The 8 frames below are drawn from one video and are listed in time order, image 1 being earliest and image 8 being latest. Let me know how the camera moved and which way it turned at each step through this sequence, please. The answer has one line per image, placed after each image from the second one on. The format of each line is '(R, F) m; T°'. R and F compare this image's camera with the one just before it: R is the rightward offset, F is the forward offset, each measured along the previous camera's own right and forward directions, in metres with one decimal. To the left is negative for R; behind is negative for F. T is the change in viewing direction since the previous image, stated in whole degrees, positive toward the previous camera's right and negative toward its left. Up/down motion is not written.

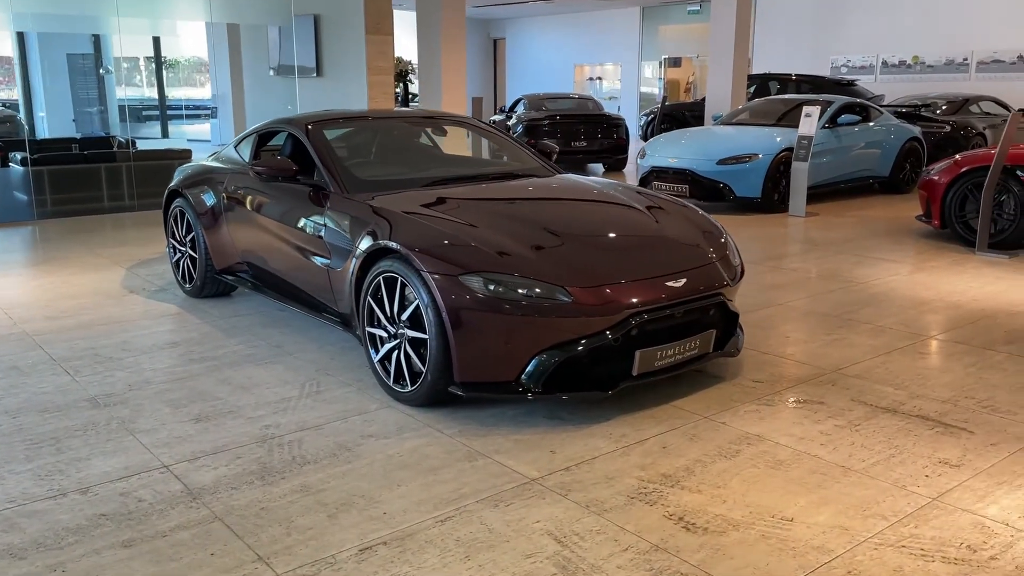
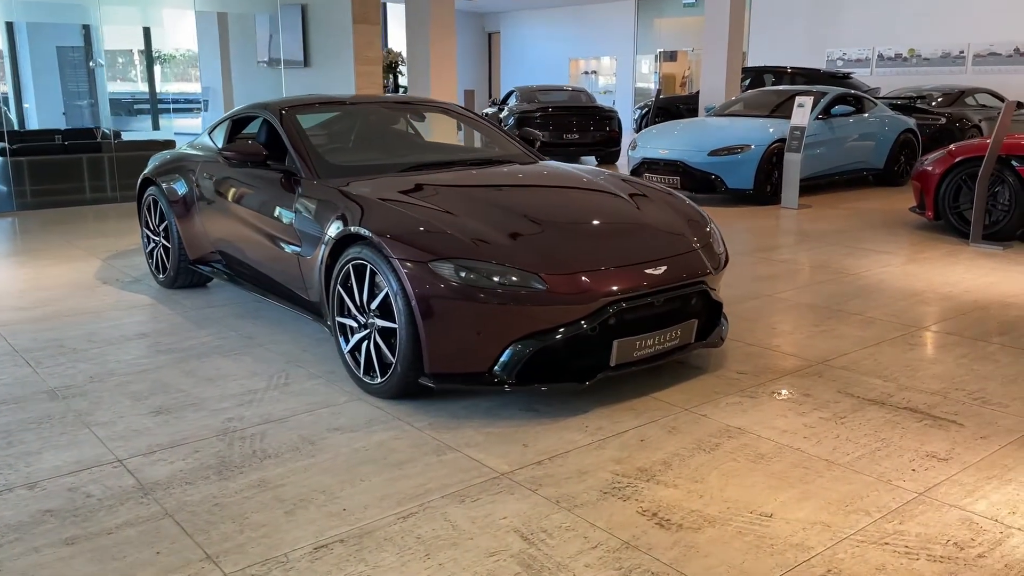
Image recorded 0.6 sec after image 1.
(+0.1, +0.1) m; 0°
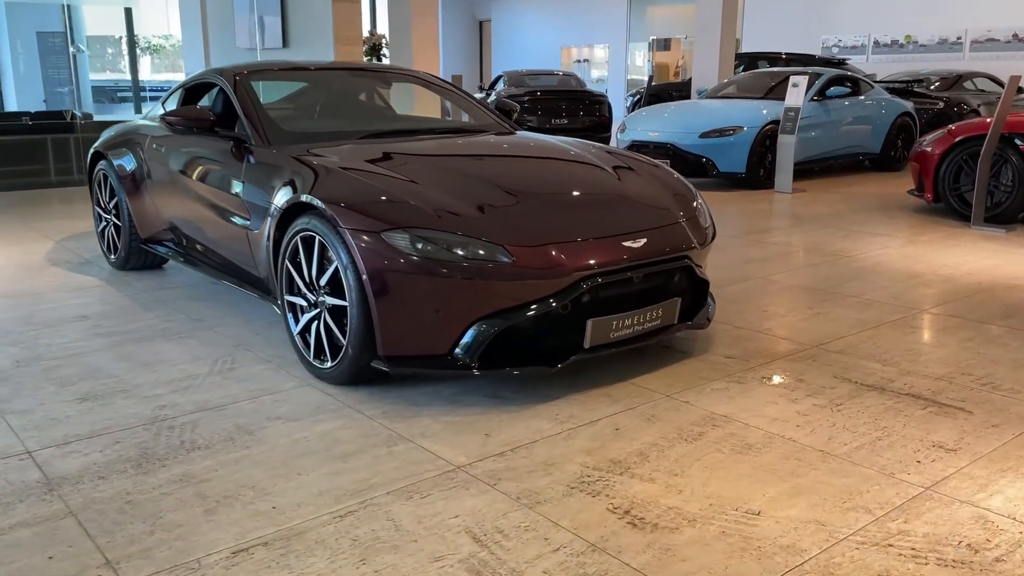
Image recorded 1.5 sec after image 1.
(+0.1, +0.3) m; 0°
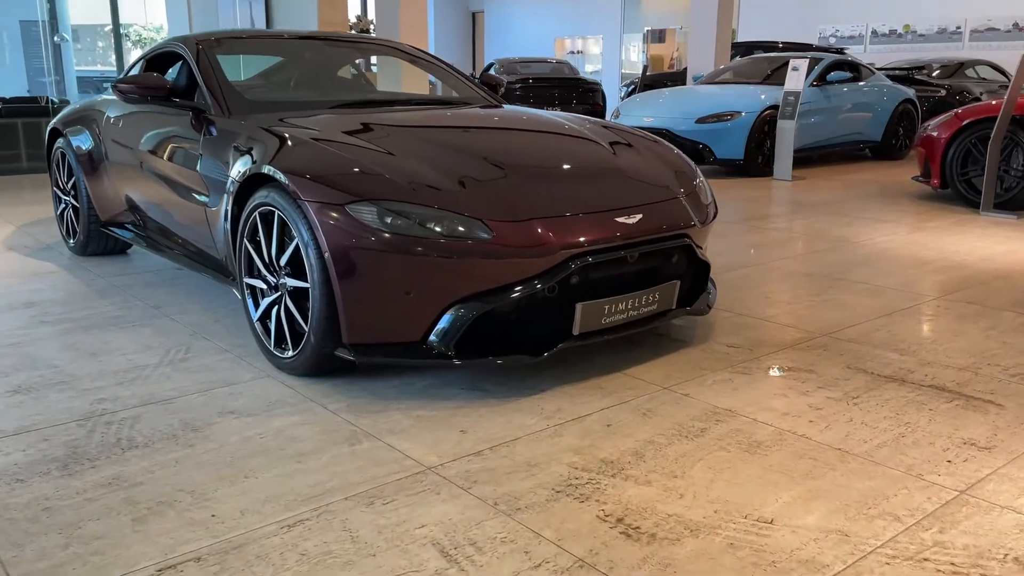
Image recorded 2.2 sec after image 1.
(0.0, +0.3) m; 0°
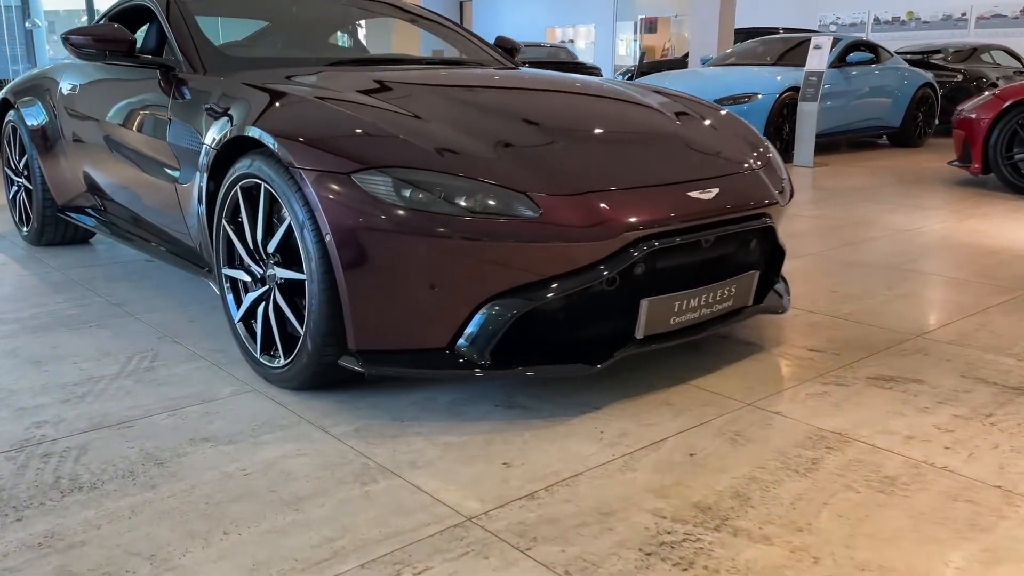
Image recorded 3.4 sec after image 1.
(-0.1, +0.5) m; +1°
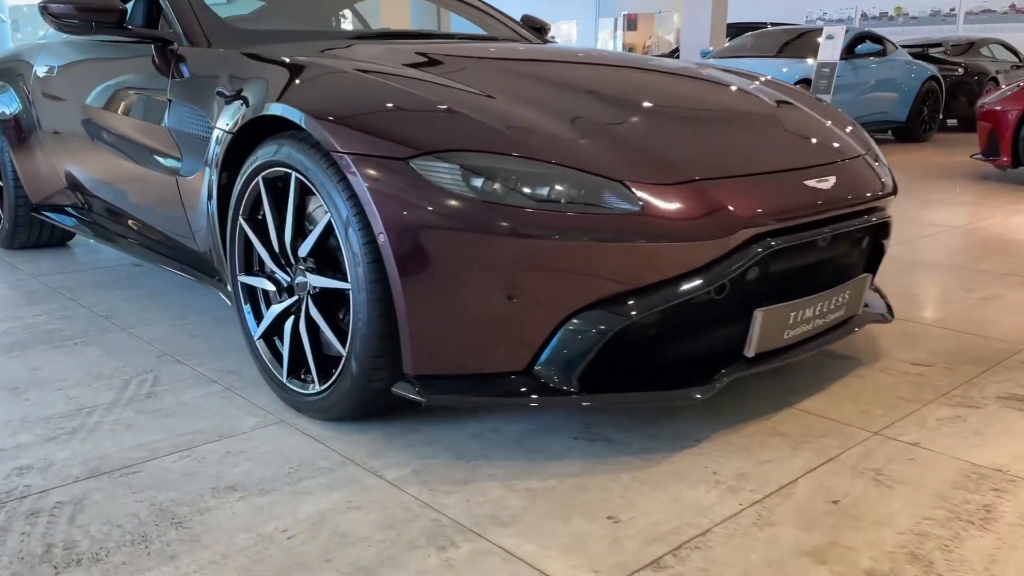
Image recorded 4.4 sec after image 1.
(-0.2, +0.3) m; +2°
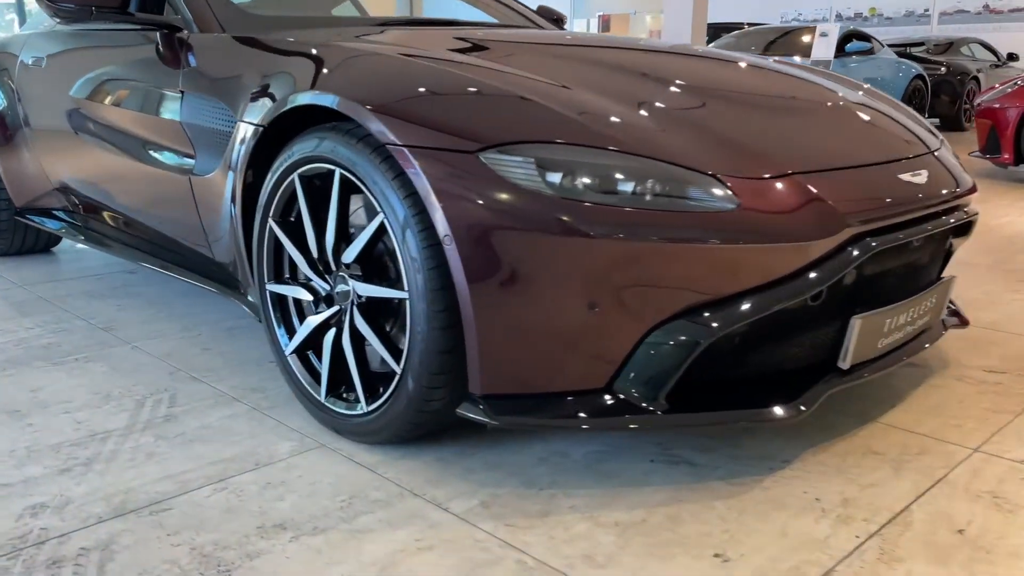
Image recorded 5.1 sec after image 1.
(-0.2, +0.2) m; +2°
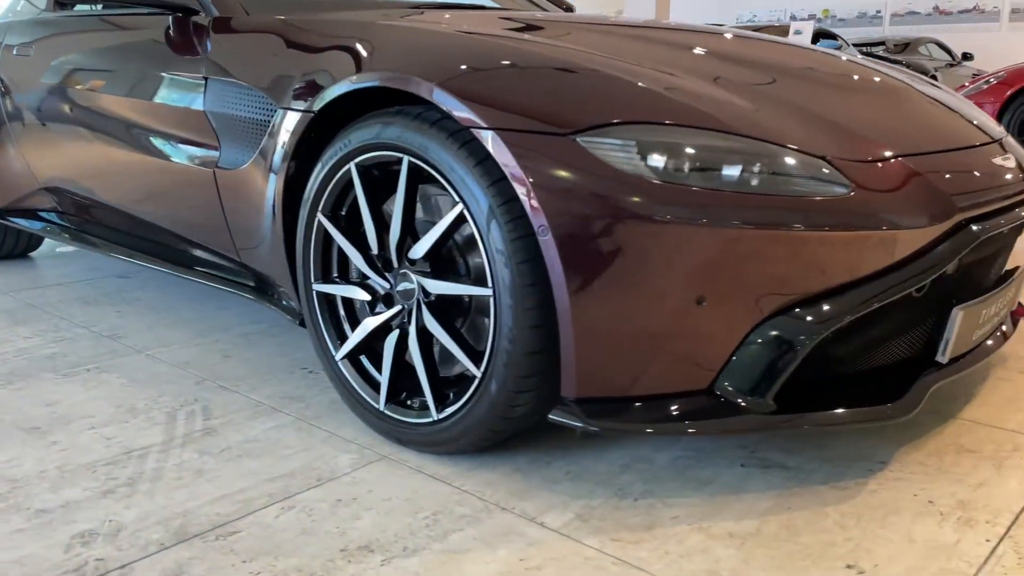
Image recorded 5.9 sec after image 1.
(-0.2, +0.1) m; +3°
